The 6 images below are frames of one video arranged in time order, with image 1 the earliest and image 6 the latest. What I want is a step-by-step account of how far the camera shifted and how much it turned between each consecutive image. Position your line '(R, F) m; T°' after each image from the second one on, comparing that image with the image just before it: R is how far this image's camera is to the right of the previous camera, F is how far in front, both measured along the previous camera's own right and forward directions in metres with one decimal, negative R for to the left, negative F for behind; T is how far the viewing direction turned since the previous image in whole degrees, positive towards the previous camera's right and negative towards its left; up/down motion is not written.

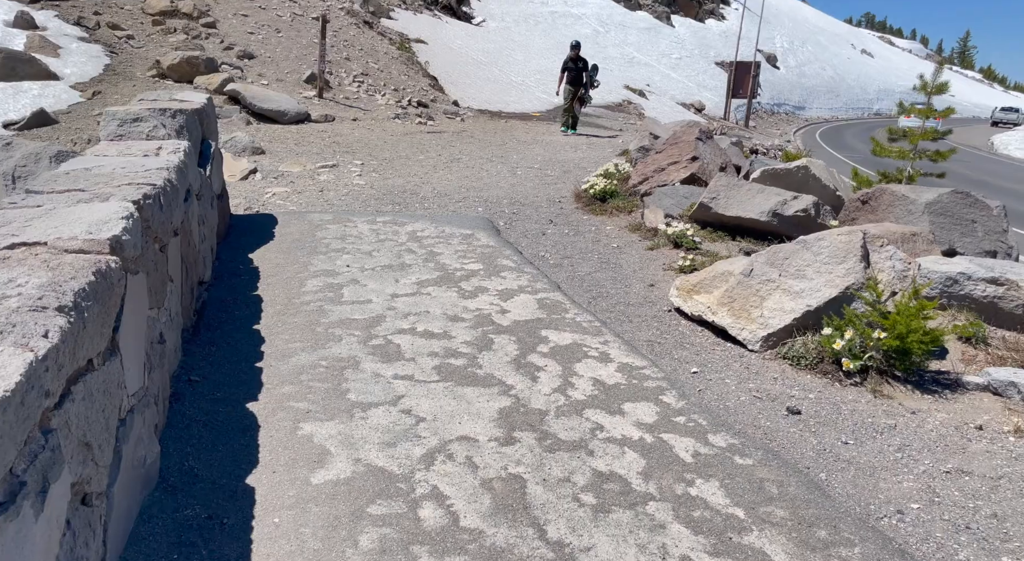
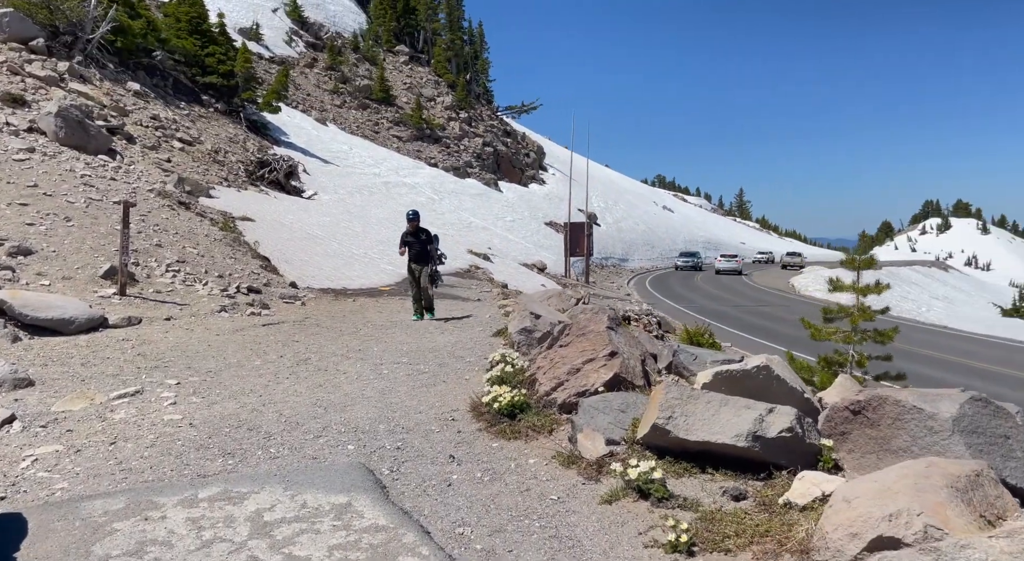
(-0.3, +1.7) m; +14°
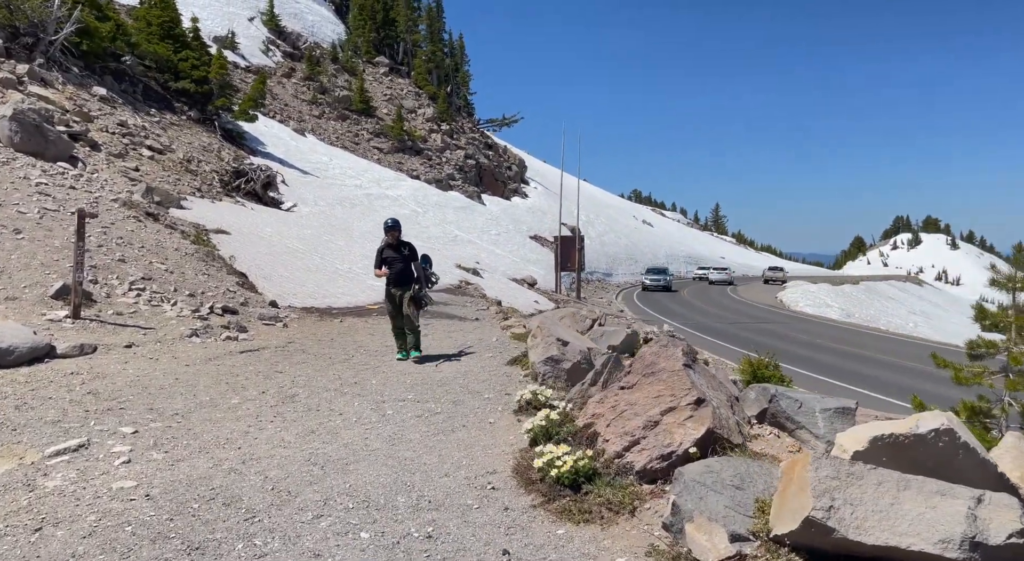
(-0.6, +1.4) m; +2°
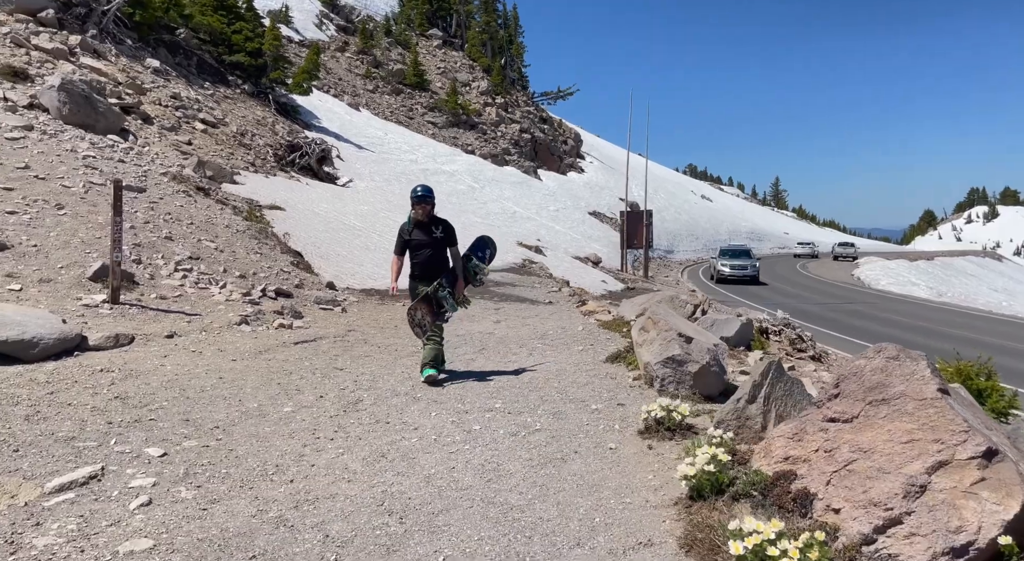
(-0.6, +1.6) m; -4°
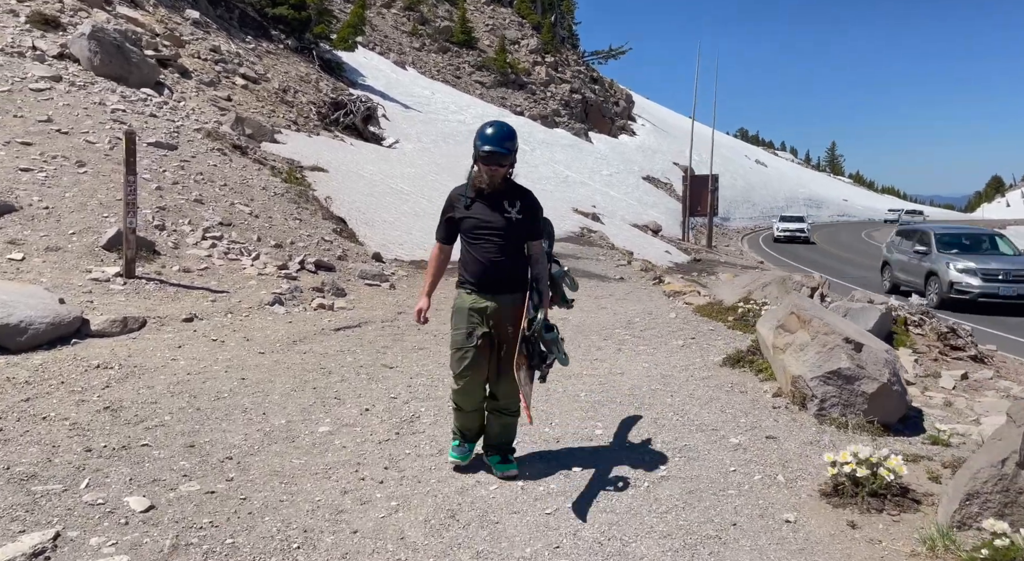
(-0.5, +1.7) m; -3°
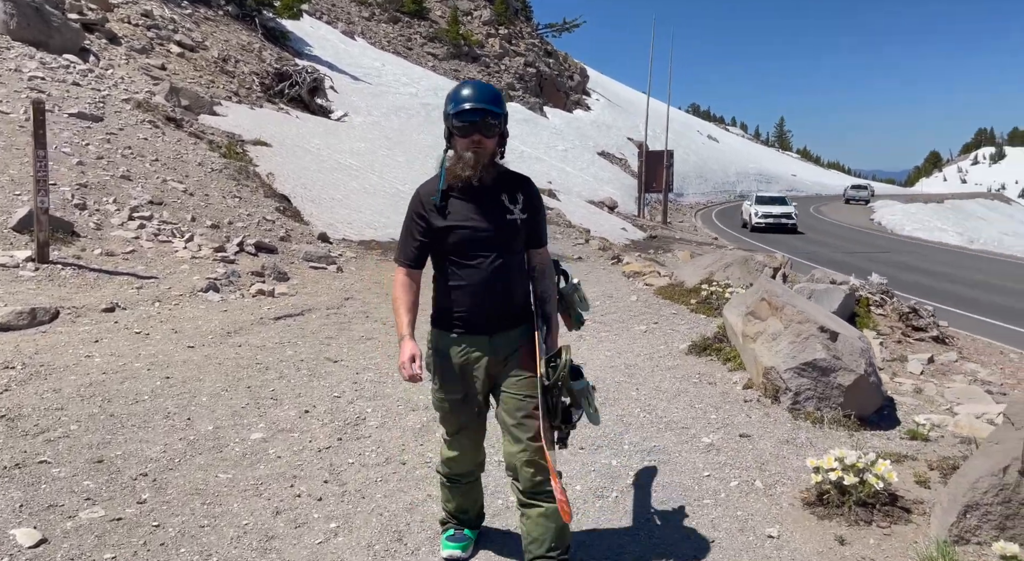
(0.0, +0.5) m; +4°
